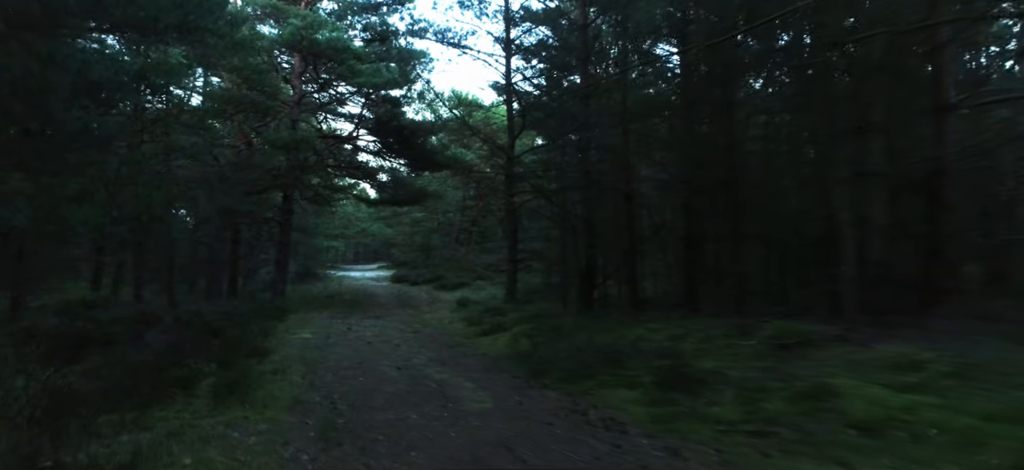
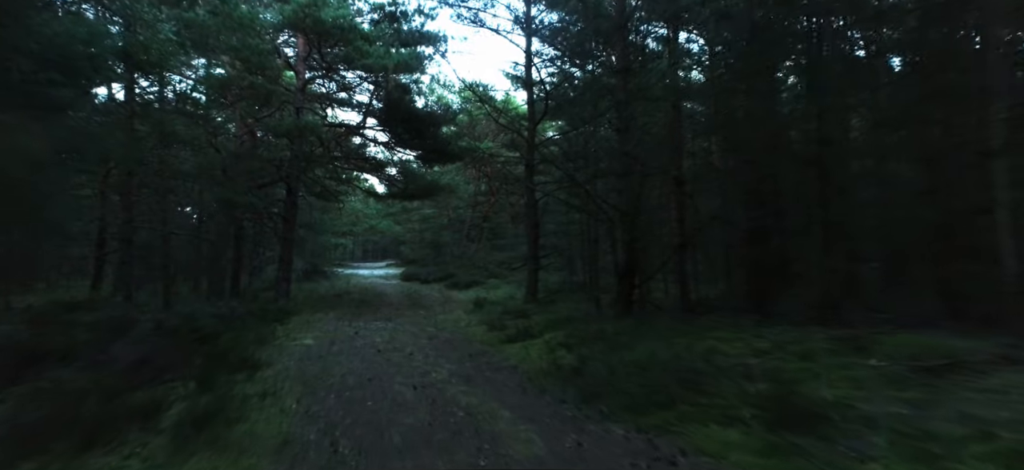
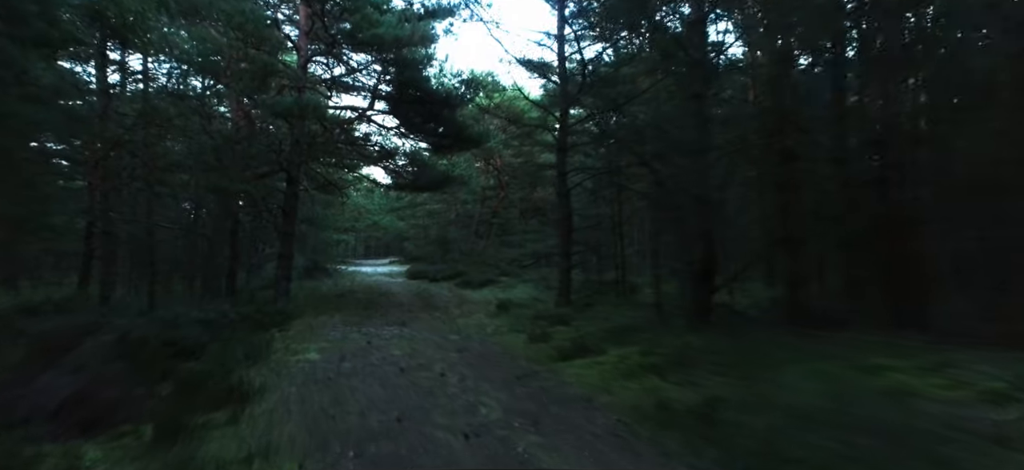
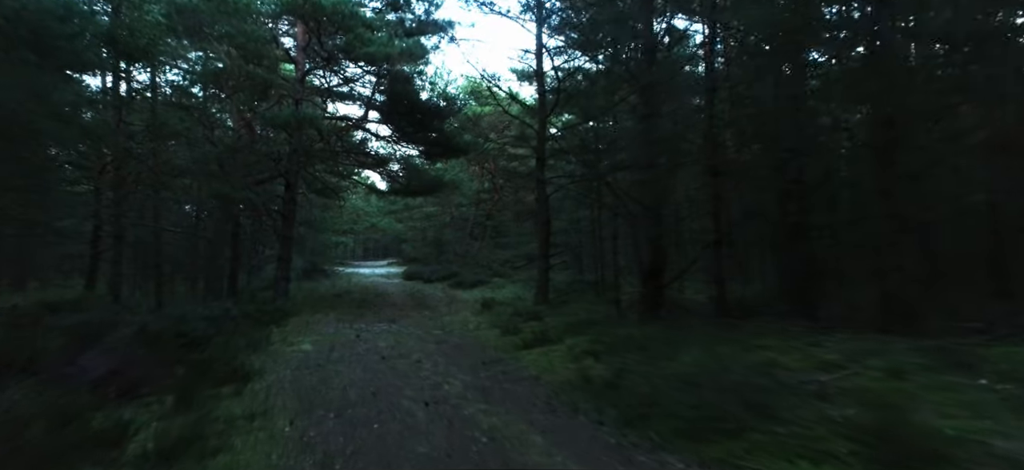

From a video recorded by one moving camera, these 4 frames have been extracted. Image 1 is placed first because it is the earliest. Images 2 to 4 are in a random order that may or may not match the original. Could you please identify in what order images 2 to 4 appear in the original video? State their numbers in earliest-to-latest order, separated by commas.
2, 4, 3
